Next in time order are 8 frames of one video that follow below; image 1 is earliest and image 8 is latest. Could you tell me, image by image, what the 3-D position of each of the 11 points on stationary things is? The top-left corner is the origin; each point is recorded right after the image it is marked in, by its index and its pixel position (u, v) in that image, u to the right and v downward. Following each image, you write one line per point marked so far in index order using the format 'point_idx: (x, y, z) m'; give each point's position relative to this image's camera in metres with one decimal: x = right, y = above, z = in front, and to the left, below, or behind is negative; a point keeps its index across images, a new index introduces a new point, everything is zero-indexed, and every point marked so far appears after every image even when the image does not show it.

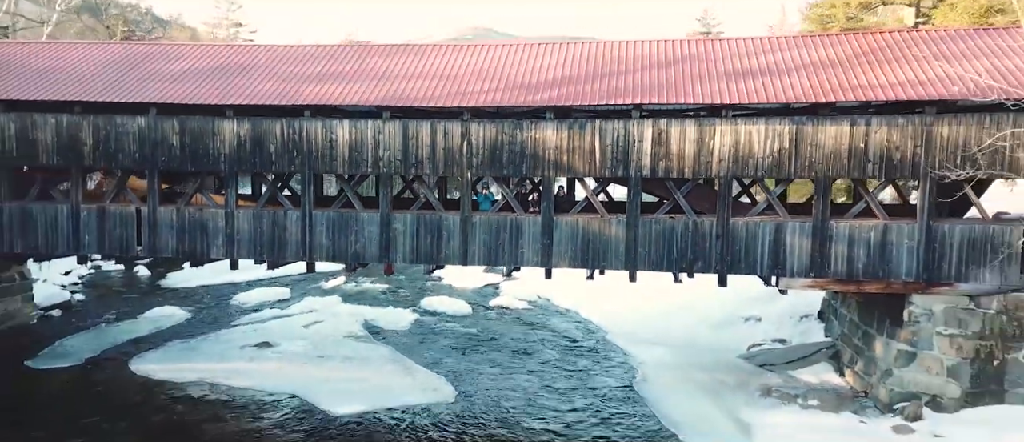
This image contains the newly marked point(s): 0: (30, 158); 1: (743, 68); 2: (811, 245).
0: (-7.5, +1.0, +12.4) m
1: (+3.4, +2.2, +11.2) m
2: (+4.1, -0.3, +10.9) m
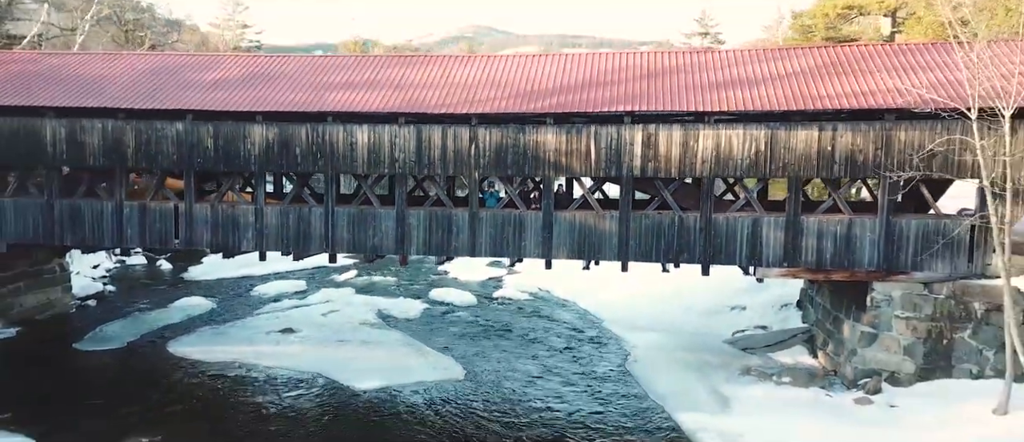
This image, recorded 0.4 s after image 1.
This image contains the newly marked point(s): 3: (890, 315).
0: (-7.4, +1.1, +13.7) m
1: (+3.4, +2.3, +12.5) m
2: (+4.1, -0.3, +12.2) m
3: (+5.6, -1.4, +11.8) m
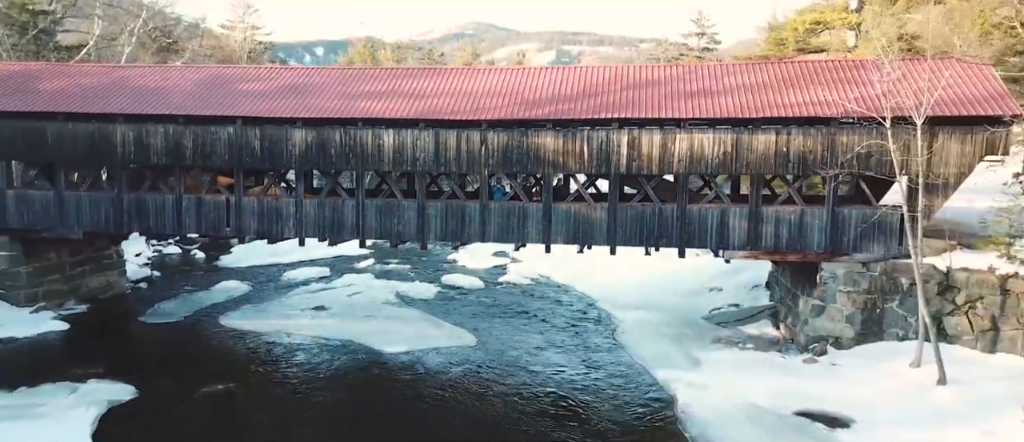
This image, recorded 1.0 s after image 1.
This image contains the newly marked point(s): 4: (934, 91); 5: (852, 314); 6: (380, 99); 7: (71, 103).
0: (-7.3, +1.3, +16.0) m
1: (+3.5, +2.5, +14.8) m
2: (+4.2, -0.1, +14.5) m
3: (+5.7, -1.2, +14.1) m
4: (+6.9, +2.1, +12.9) m
5: (+5.9, -1.6, +13.9) m
6: (-2.6, +2.4, +15.8) m
7: (-8.7, +2.3, +15.4) m
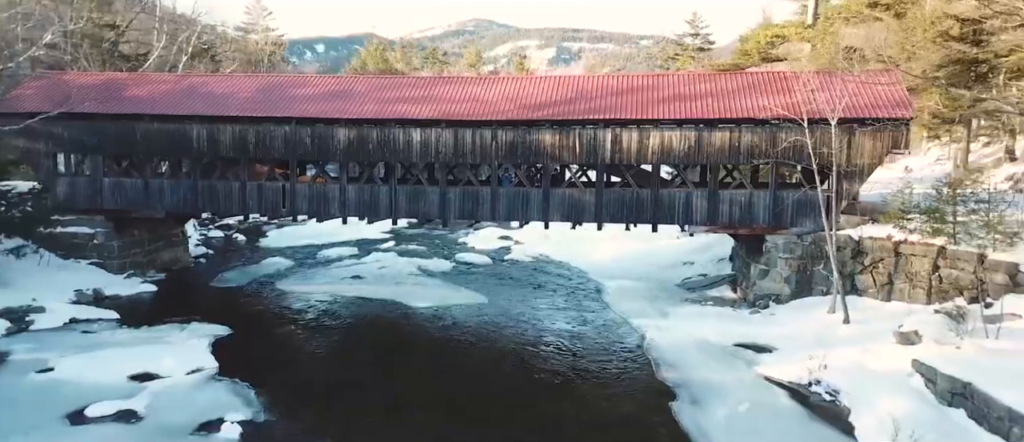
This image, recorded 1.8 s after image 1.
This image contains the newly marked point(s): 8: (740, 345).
0: (-7.2, +1.7, +19.6) m
1: (+3.6, +2.9, +18.3) m
2: (+4.3, +0.3, +18.0) m
3: (+5.8, -0.8, +17.7) m
4: (+7.0, +2.5, +16.5) m
5: (+6.0, -1.2, +17.4) m
6: (-2.5, +2.8, +19.3) m
7: (-8.5, +2.7, +18.9) m
8: (+4.2, -2.2, +14.7) m
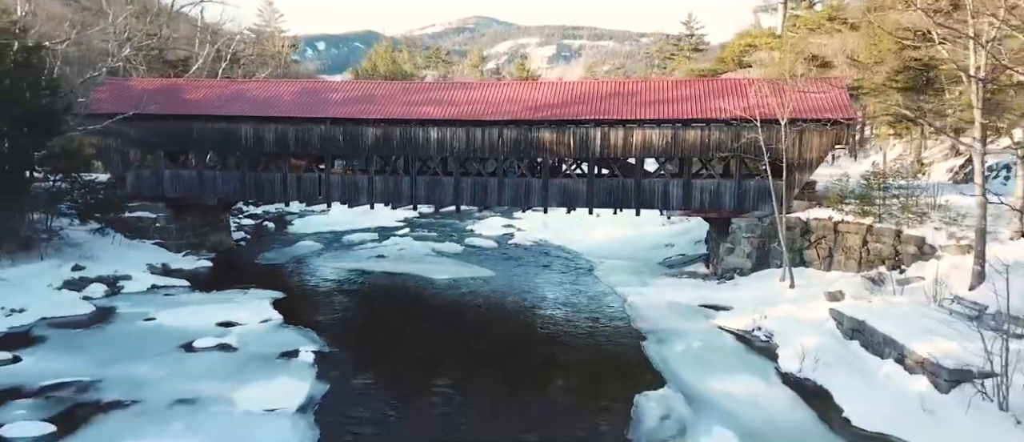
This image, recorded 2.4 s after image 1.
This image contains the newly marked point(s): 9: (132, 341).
0: (-7.1, +2.1, +22.8) m
1: (+3.7, +3.3, +21.5) m
2: (+4.5, +0.7, +21.2) m
3: (+5.9, -0.4, +20.9) m
4: (+7.1, +2.9, +19.6) m
5: (+6.1, -0.8, +20.7) m
6: (-2.4, +3.2, +22.5) m
7: (-8.4, +3.1, +22.2) m
8: (+4.3, -1.9, +17.9) m
9: (-6.5, -2.0, +13.8) m
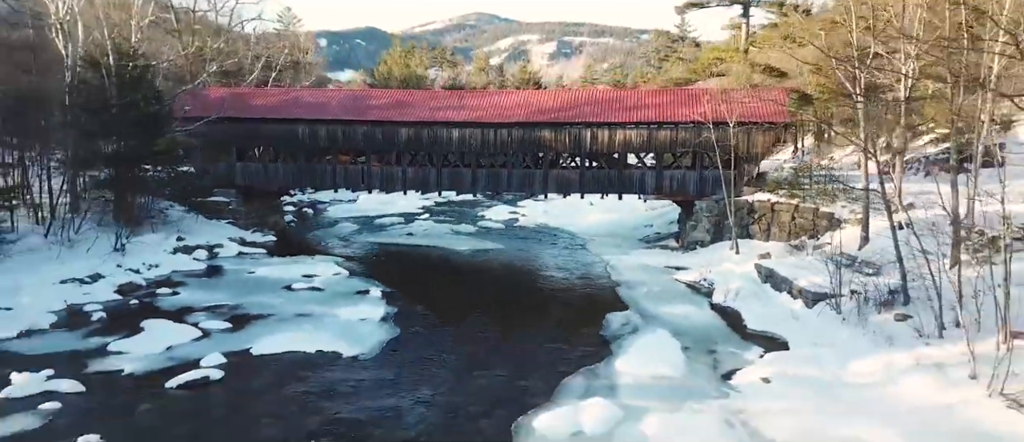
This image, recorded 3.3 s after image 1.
0: (-6.9, +2.7, +28.0) m
1: (+4.0, +3.9, +26.7) m
2: (+4.7, +1.3, +26.5) m
3: (+6.2, +0.2, +26.1) m
4: (+7.3, +3.4, +24.9) m
5: (+6.3, -0.2, +25.9) m
6: (-2.2, +3.8, +27.8) m
7: (-8.2, +3.7, +27.4) m
8: (+4.5, -1.3, +23.1) m
9: (-6.2, -1.4, +19.1) m
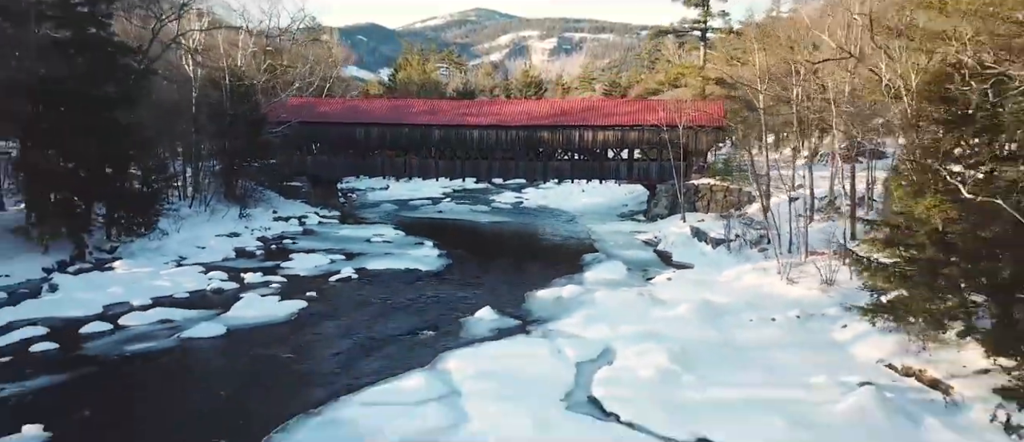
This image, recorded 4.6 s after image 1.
0: (-6.6, +3.6, +36.5) m
1: (+4.3, +4.8, +35.3) m
2: (+5.0, +2.2, +35.0) m
3: (+6.5, +1.1, +34.7) m
4: (+7.6, +4.3, +33.4) m
5: (+6.6, +0.7, +34.4) m
6: (-1.9, +4.7, +36.3) m
7: (-7.9, +4.6, +35.9) m
8: (+4.8, -0.4, +31.7) m
9: (-5.9, -0.6, +27.6) m
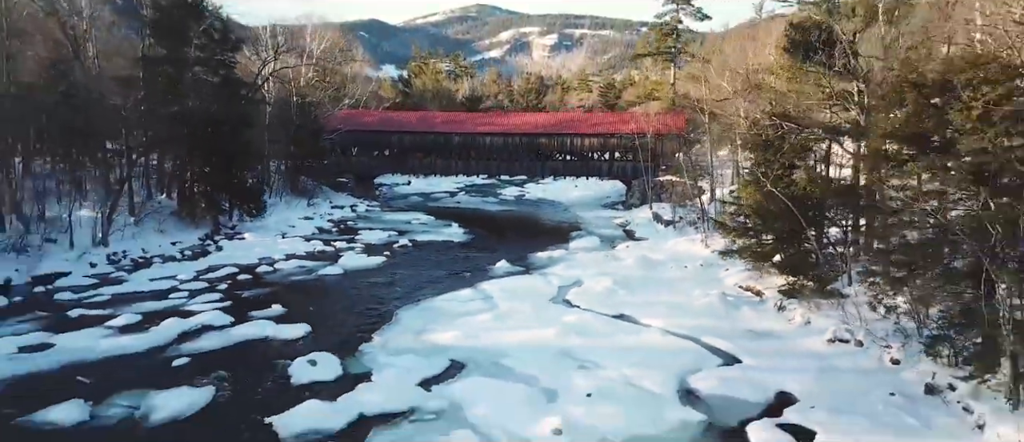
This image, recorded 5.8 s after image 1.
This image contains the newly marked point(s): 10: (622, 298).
0: (-6.3, +4.2, +45.3) m
1: (+4.5, +5.4, +43.9) m
2: (+5.2, +2.8, +43.7) m
3: (+6.7, +1.7, +43.4) m
4: (+7.9, +4.9, +42.1) m
5: (+6.9, +1.3, +43.2) m
6: (-1.6, +5.4, +45.0) m
7: (-7.7, +5.2, +44.6) m
8: (+5.1, +0.2, +40.4) m
9: (-5.7, 0.0, +36.3) m
10: (+2.7, -1.9, +19.9) m
